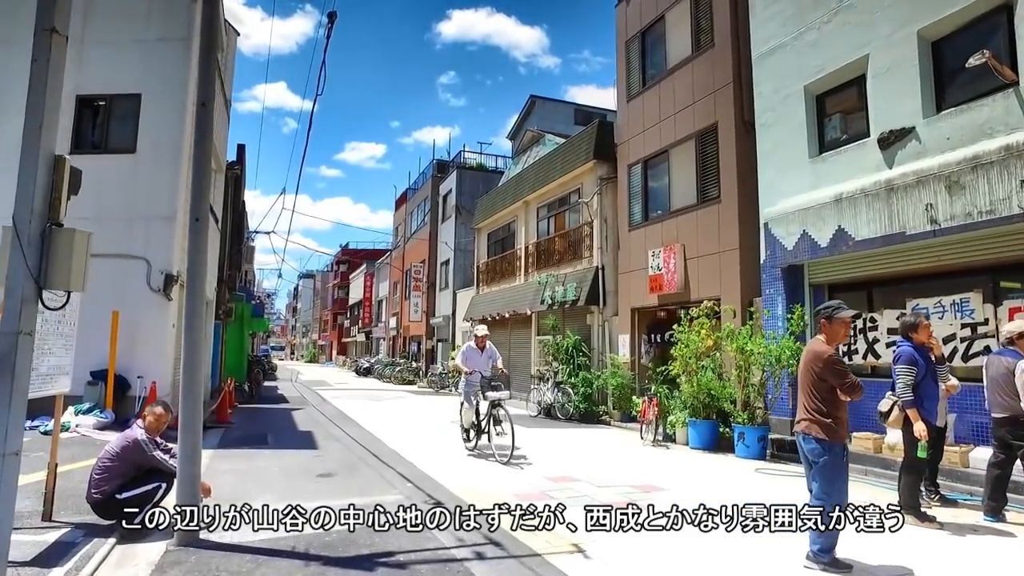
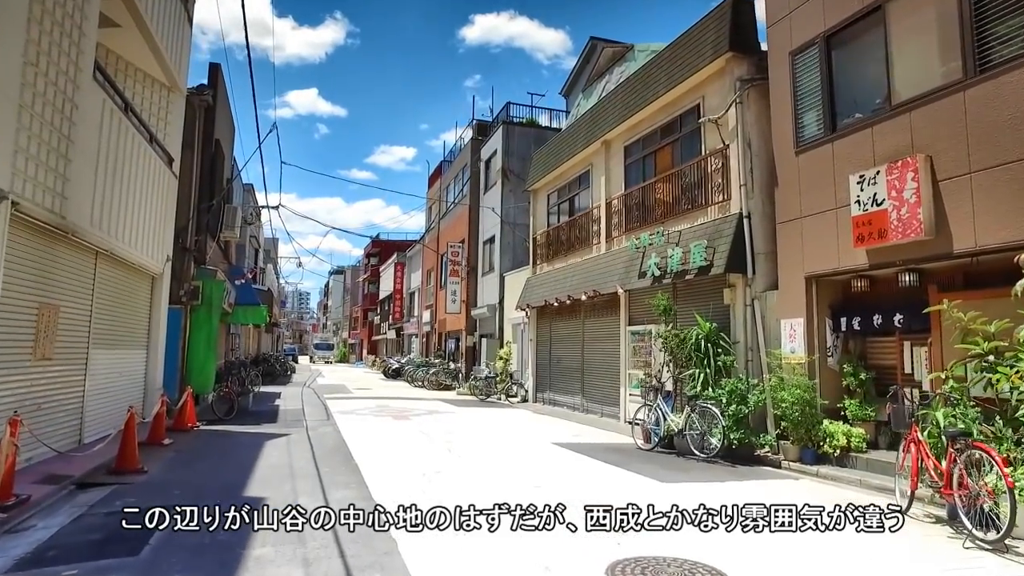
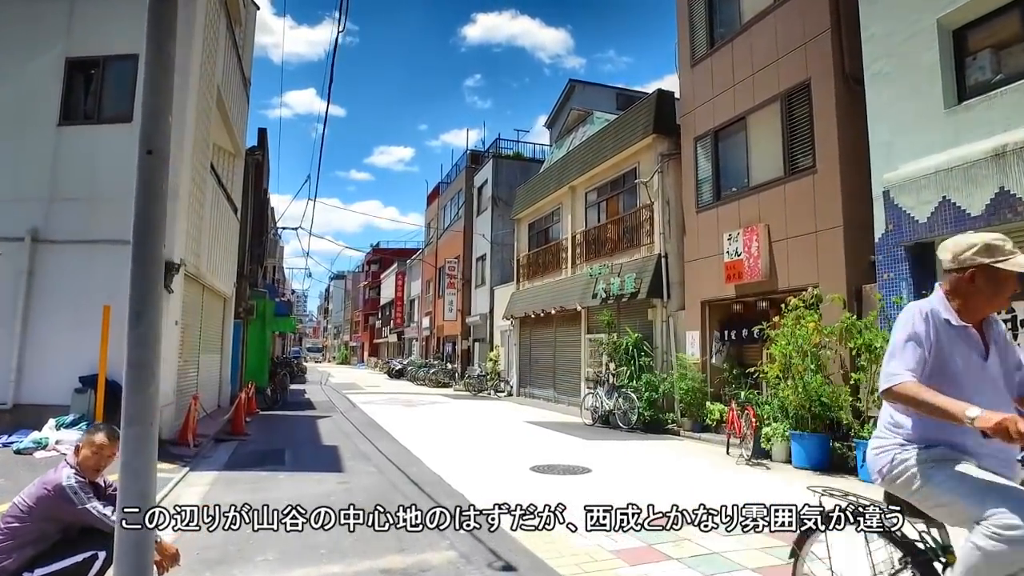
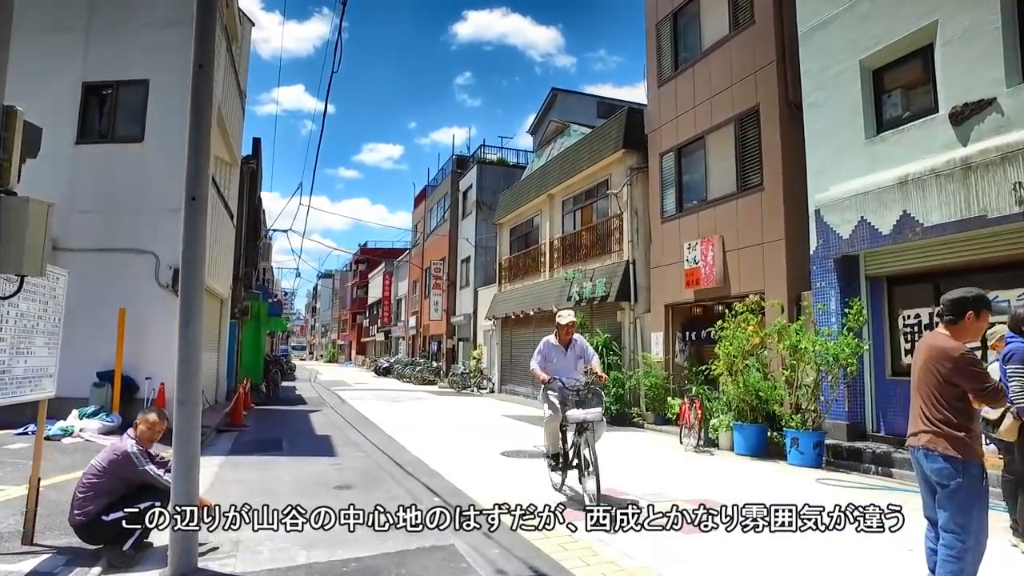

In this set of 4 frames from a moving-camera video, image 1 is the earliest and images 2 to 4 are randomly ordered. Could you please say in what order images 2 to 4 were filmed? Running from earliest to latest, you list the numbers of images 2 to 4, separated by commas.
4, 3, 2
